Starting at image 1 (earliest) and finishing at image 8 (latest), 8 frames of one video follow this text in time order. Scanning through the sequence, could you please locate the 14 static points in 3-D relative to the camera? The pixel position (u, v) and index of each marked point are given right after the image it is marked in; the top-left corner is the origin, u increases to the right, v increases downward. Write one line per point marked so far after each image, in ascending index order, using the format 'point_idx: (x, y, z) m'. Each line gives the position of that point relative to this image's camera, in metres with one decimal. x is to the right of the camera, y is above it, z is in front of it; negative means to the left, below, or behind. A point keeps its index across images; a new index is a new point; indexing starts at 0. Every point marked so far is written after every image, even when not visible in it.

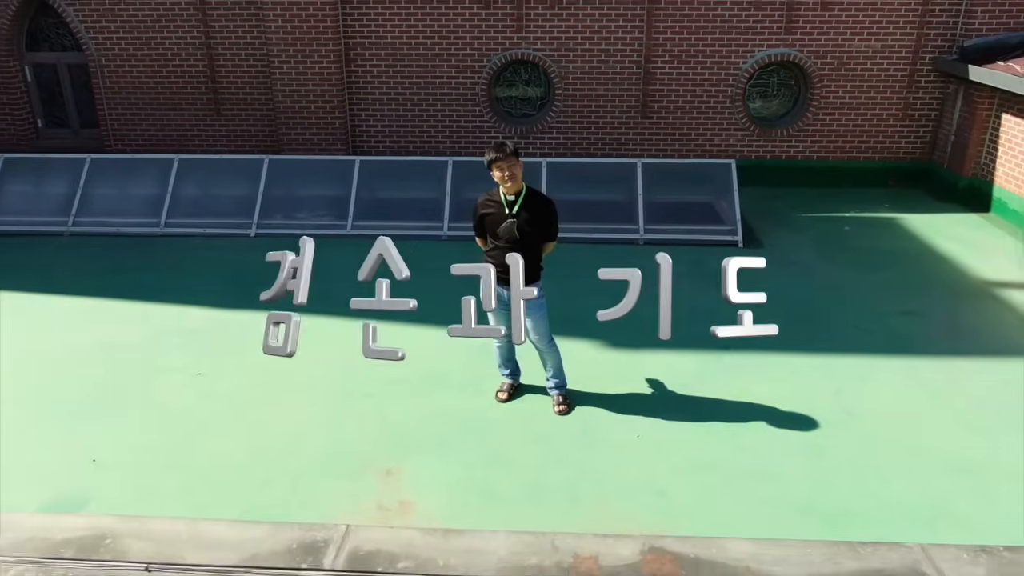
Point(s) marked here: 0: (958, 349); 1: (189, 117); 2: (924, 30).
0: (+3.1, -0.4, +5.7) m
1: (-4.0, +2.1, +10.0) m
2: (+4.7, +2.9, +9.1) m
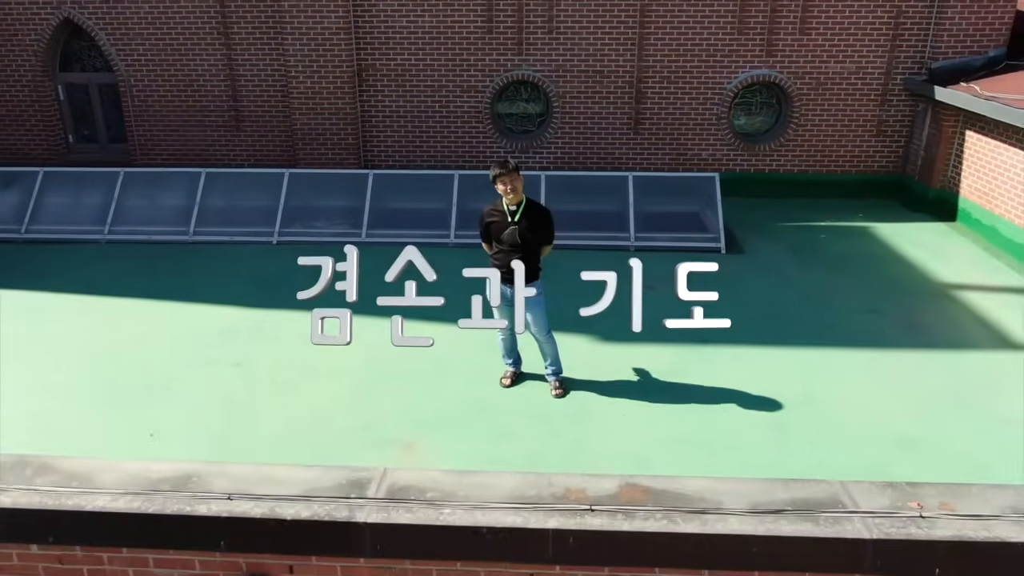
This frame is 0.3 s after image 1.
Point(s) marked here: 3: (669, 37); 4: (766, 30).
0: (+3.2, -0.4, +6.4) m
1: (-4.0, +2.0, +10.8) m
2: (+4.7, +2.9, +9.8) m
3: (+2.0, +3.1, +10.0) m
4: (+3.1, +3.2, +9.8) m
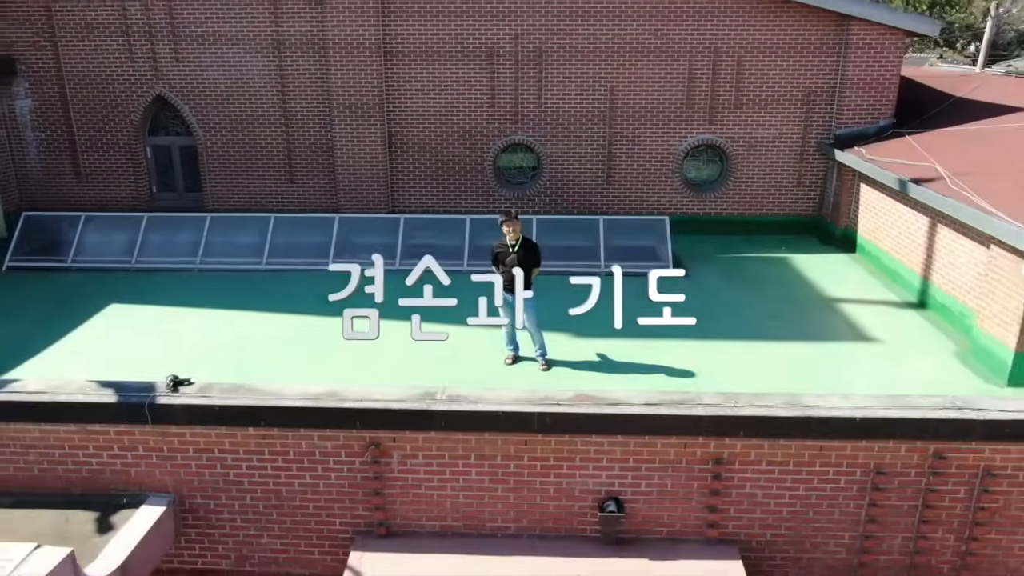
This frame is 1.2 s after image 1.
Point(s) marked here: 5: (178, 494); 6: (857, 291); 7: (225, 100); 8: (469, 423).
0: (+3.2, -0.5, +9.0) m
1: (-4.1, +1.7, +13.4) m
2: (+4.6, +2.6, +12.6) m
3: (+1.9, +2.8, +12.7) m
4: (+3.0, +2.9, +12.6) m
5: (-2.5, -1.5, +6.0) m
6: (+4.5, 0.0, +10.5) m
7: (-4.6, +3.0, +13.0) m
8: (-0.3, -0.9, +5.6) m
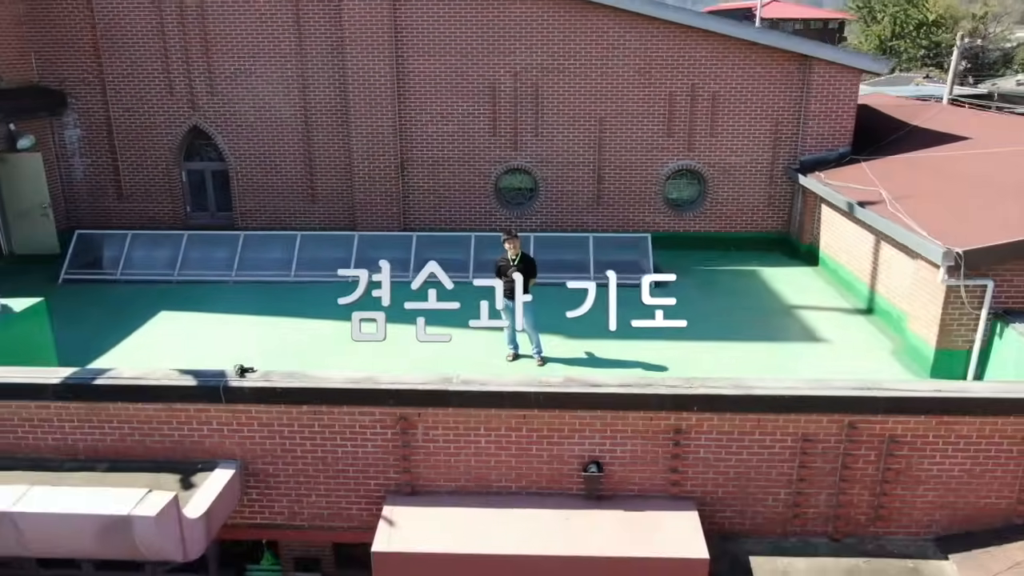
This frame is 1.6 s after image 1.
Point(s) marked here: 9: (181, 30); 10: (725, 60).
0: (+3.2, -0.7, +10.5) m
1: (-4.1, +1.5, +14.9) m
2: (+4.6, +2.4, +14.1) m
3: (+1.9, +2.6, +14.3) m
4: (+3.0, +2.7, +14.1) m
5: (-2.5, -1.6, +7.5) m
6: (+4.5, -0.2, +12.0) m
7: (-4.6, +2.9, +14.5) m
8: (-0.3, -1.0, +7.0) m
9: (-5.8, +4.5, +14.1) m
10: (+3.6, +3.9, +13.7) m
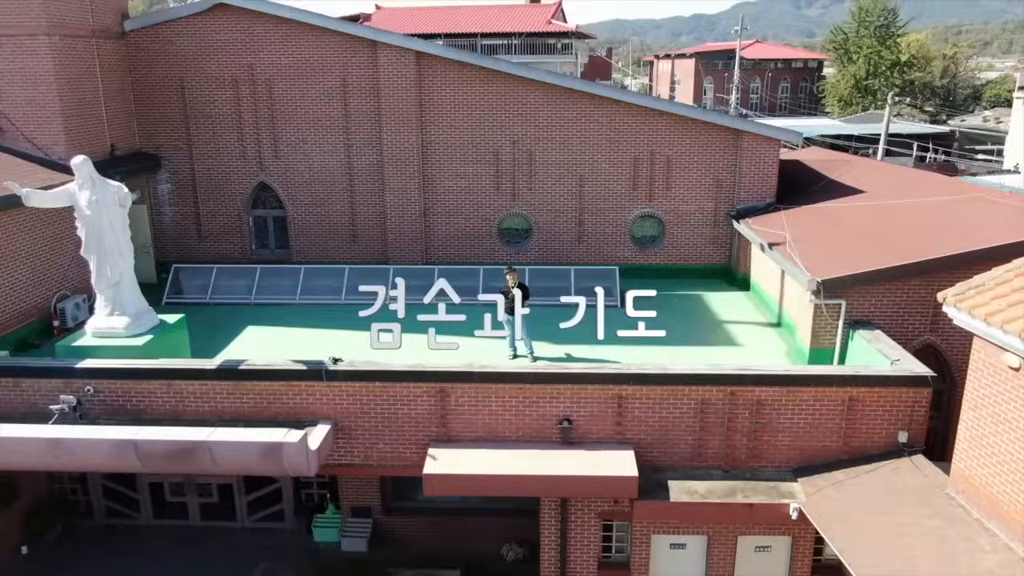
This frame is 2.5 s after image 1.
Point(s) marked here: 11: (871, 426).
0: (+3.2, -1.0, +14.3) m
1: (-4.1, +1.0, +18.8) m
2: (+4.6, +2.0, +18.1) m
3: (+1.9, +2.2, +18.2) m
4: (+3.0, +2.2, +18.1) m
5: (-2.5, -1.8, +11.3) m
6: (+4.5, -0.5, +15.8) m
7: (-4.6, +2.4, +18.5) m
8: (-0.3, -1.2, +10.9) m
9: (-5.8, +4.0, +18.1) m
10: (+3.6, +3.4, +17.7) m
11: (+4.8, -1.8, +10.9) m
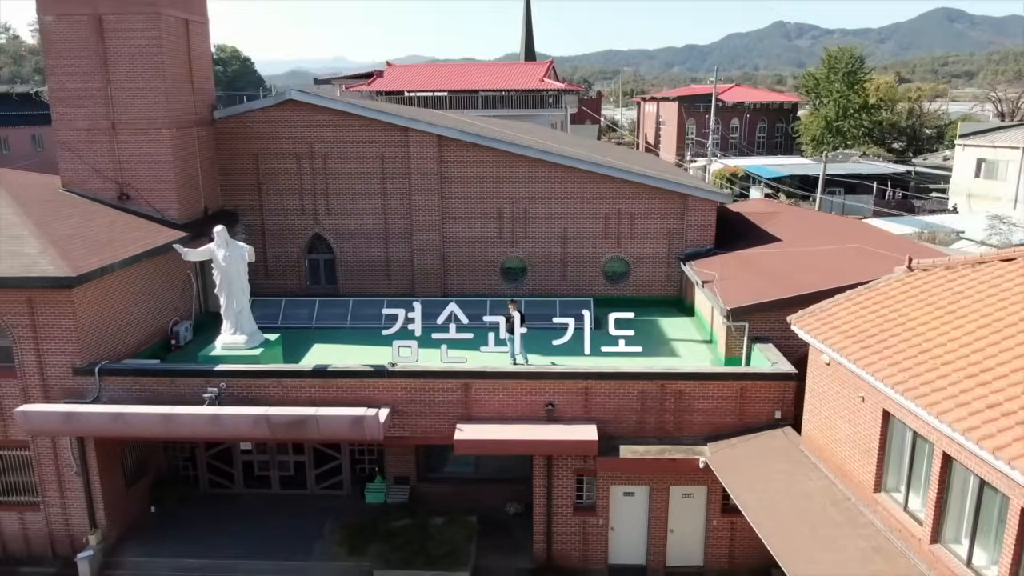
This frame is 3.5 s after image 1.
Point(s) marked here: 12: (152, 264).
0: (+3.2, -1.6, +19.5) m
1: (-4.1, +0.2, +24.1) m
2: (+4.6, +1.2, +23.4) m
3: (+1.9, +1.4, +23.5) m
4: (+3.0, +1.5, +23.4) m
5: (-2.4, -2.4, +16.4) m
6: (+4.5, -1.2, +21.1) m
7: (-4.6, +1.6, +23.8) m
8: (-0.2, -1.7, +16.1) m
9: (-5.8, +3.2, +23.4) m
10: (+3.6, +2.7, +23.0) m
11: (+4.9, -2.4, +16.1) m
12: (-8.5, +0.6, +19.1) m
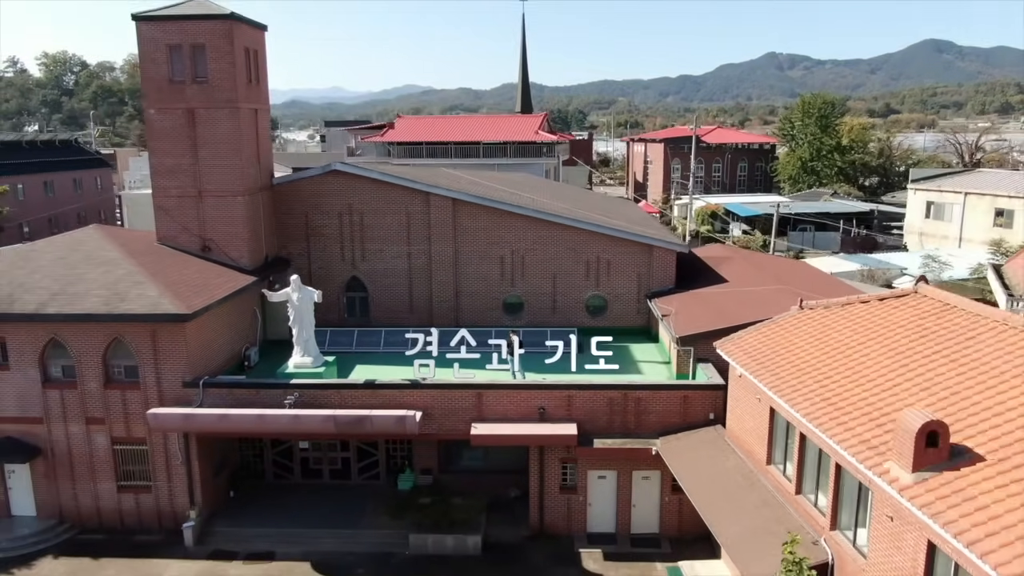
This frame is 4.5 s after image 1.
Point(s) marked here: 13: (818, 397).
0: (+3.2, -2.6, +25.0) m
1: (-4.1, -1.0, +29.6) m
2: (+4.6, +0.1, +29.0) m
3: (+1.9, +0.3, +29.1) m
4: (+3.0, +0.3, +29.0) m
5: (-2.4, -3.3, +21.9) m
6: (+4.5, -2.3, +26.6) m
7: (-4.6, +0.4, +29.3) m
8: (-0.2, -2.6, +21.6) m
9: (-5.8, +2.1, +29.1) m
10: (+3.6, +1.5, +28.7) m
11: (+4.9, -3.2, +21.6) m
12: (-8.5, -0.4, +24.6) m
13: (+6.0, -2.1, +15.8) m
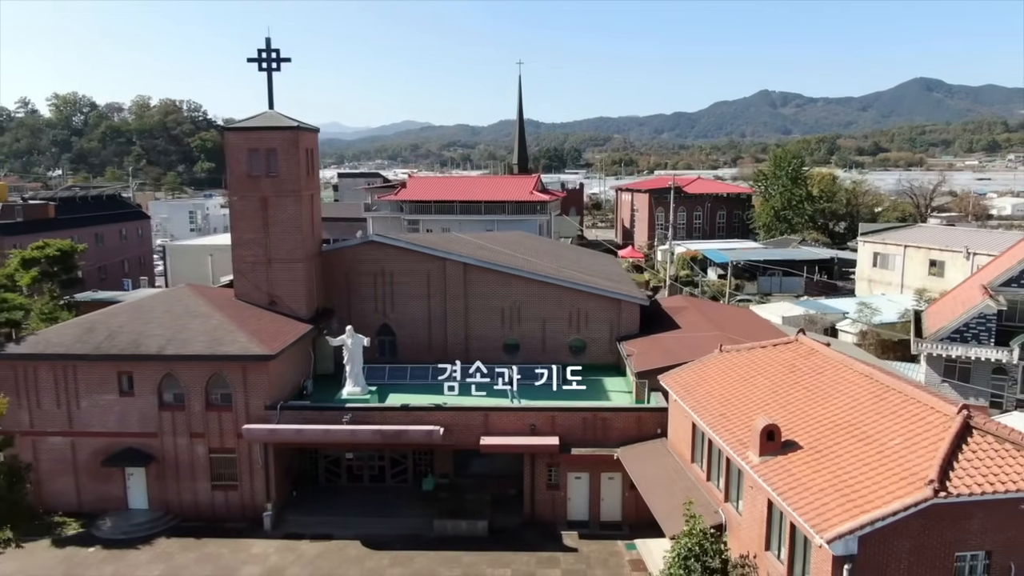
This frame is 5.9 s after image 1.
0: (+3.1, -4.5, +32.6) m
1: (-4.2, -3.0, +37.2) m
2: (+4.5, -2.0, +36.7) m
3: (+1.8, -1.8, +36.8) m
4: (+2.9, -1.7, +36.7) m
5: (-2.5, -5.0, +29.4) m
6: (+4.4, -4.2, +34.1) m
7: (-4.7, -1.6, +36.9) m
8: (-0.3, -4.3, +29.1) m
9: (-5.9, +0.1, +36.7) m
10: (+3.5, -0.5, +36.4) m
11: (+4.8, -5.0, +29.1) m
12: (-8.5, -2.3, +32.2) m
13: (+6.0, -3.6, +23.4) m
